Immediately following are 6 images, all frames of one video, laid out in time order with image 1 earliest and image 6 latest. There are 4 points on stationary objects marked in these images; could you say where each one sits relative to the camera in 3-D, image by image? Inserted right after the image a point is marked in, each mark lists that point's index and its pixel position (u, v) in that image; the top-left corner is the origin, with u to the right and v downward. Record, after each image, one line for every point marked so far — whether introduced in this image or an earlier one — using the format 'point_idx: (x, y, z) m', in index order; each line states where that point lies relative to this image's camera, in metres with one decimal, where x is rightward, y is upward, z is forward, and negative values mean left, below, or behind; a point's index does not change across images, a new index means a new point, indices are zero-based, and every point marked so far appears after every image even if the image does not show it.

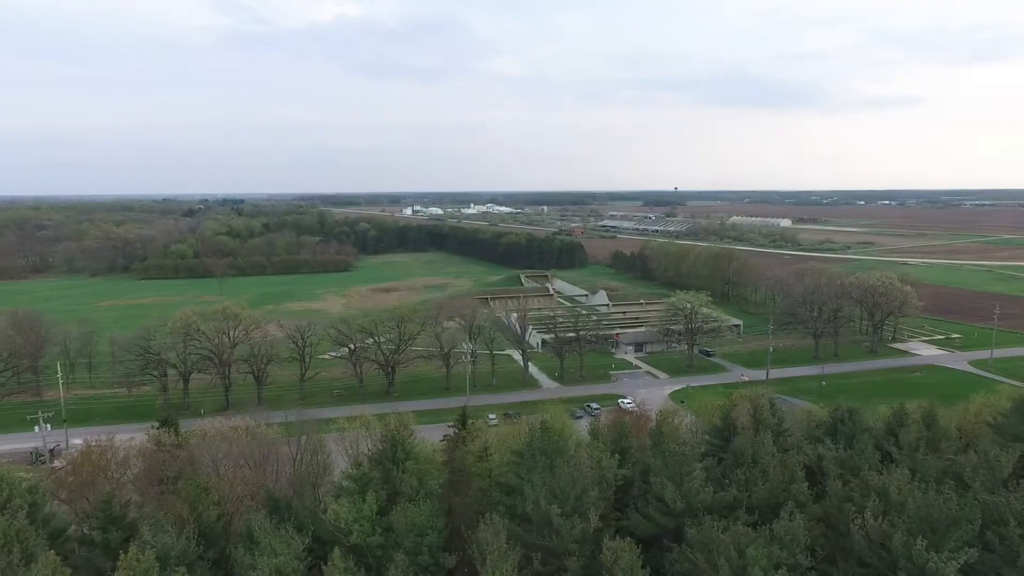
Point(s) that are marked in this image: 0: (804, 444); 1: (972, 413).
0: (+5.8, -3.2, +12.3) m
1: (+12.2, -3.4, +16.3) m
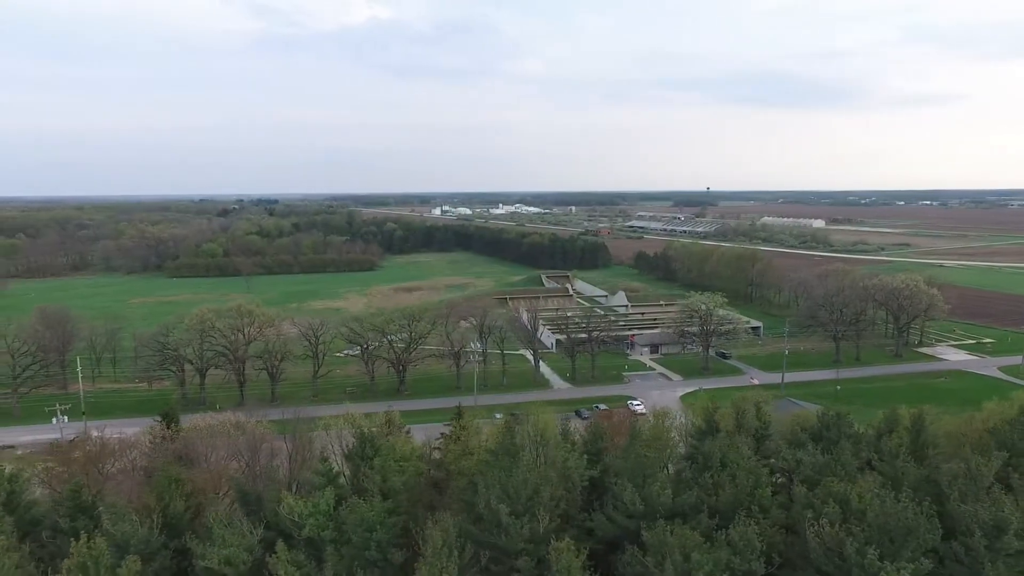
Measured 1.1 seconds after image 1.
0: (+5.3, -3.2, +12.0) m
1: (+11.9, -3.5, +15.8) m
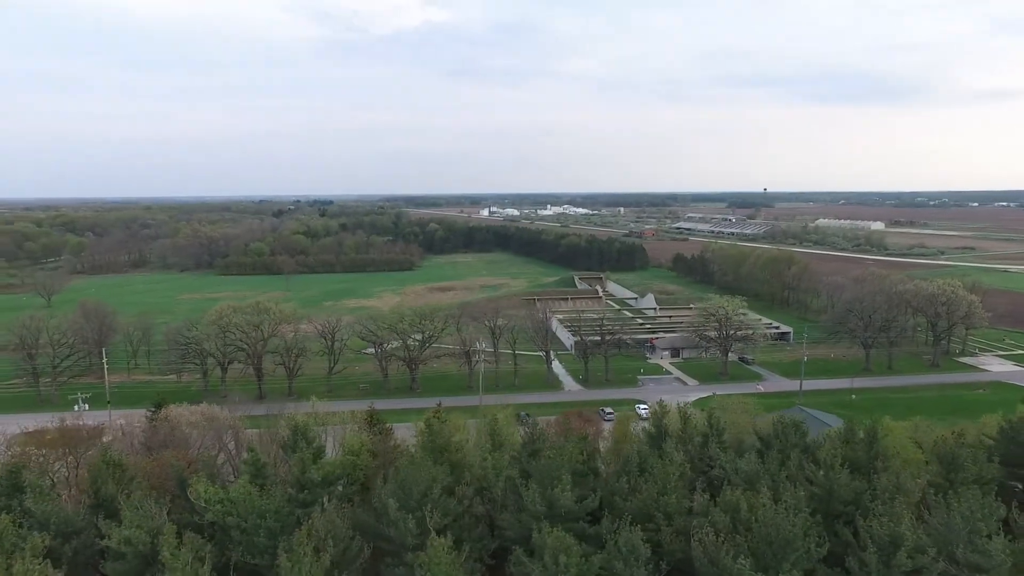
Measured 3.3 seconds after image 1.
0: (+4.0, -3.3, +11.8) m
1: (+10.9, -3.6, +15.0) m
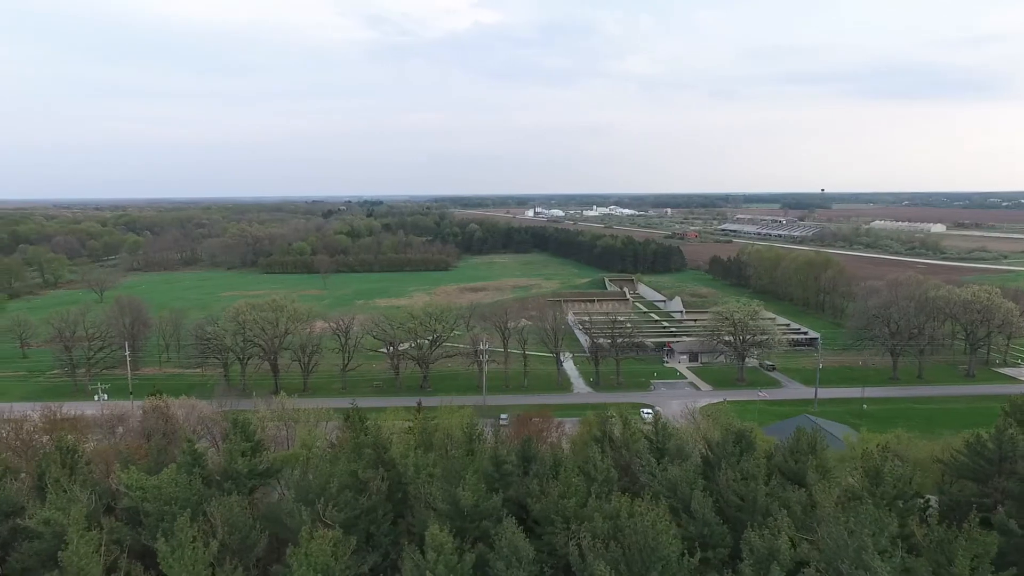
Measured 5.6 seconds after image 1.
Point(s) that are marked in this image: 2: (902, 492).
0: (+2.7, -3.3, +11.6) m
1: (+9.8, -3.8, +14.3) m
2: (+7.0, -3.6, +11.0) m
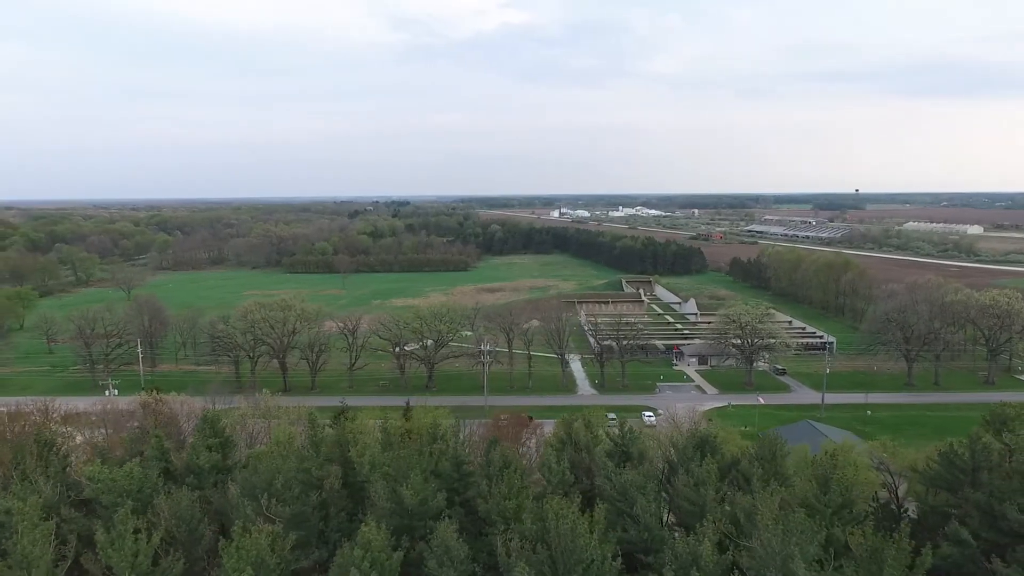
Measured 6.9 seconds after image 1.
0: (+1.9, -3.4, +11.7) m
1: (+9.1, -3.9, +14.0) m
2: (+6.2, -3.7, +10.8) m
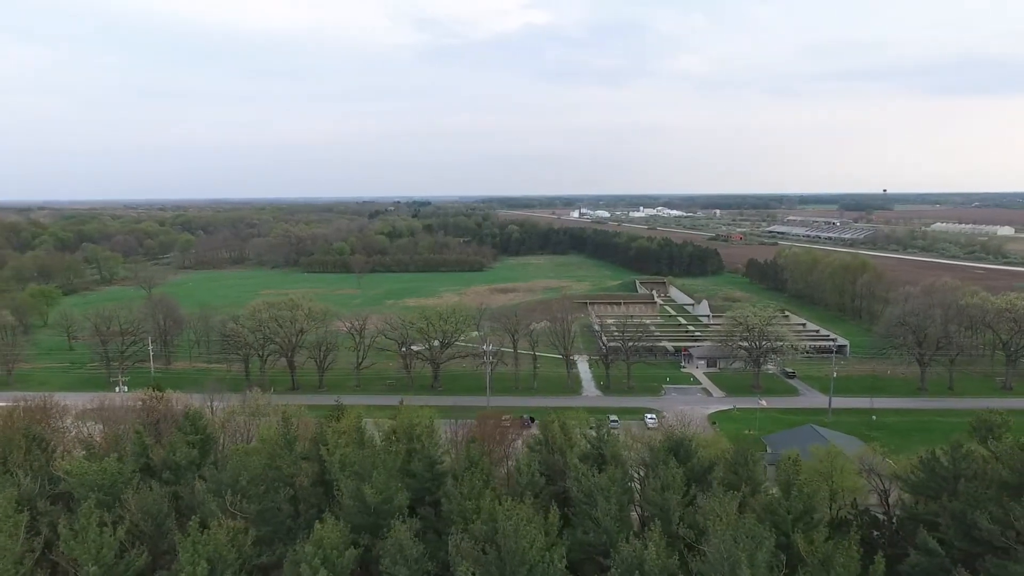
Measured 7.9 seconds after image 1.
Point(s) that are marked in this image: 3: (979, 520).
0: (+1.3, -3.4, +11.7) m
1: (+8.6, -4.0, +13.8) m
2: (+5.6, -3.7, +10.7) m
3: (+8.1, -4.0, +10.6) m
